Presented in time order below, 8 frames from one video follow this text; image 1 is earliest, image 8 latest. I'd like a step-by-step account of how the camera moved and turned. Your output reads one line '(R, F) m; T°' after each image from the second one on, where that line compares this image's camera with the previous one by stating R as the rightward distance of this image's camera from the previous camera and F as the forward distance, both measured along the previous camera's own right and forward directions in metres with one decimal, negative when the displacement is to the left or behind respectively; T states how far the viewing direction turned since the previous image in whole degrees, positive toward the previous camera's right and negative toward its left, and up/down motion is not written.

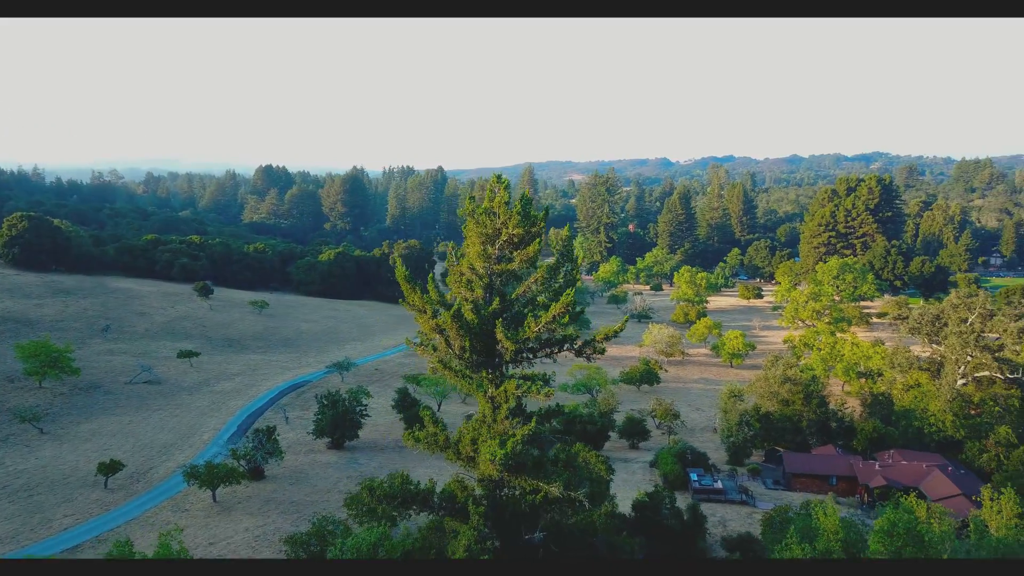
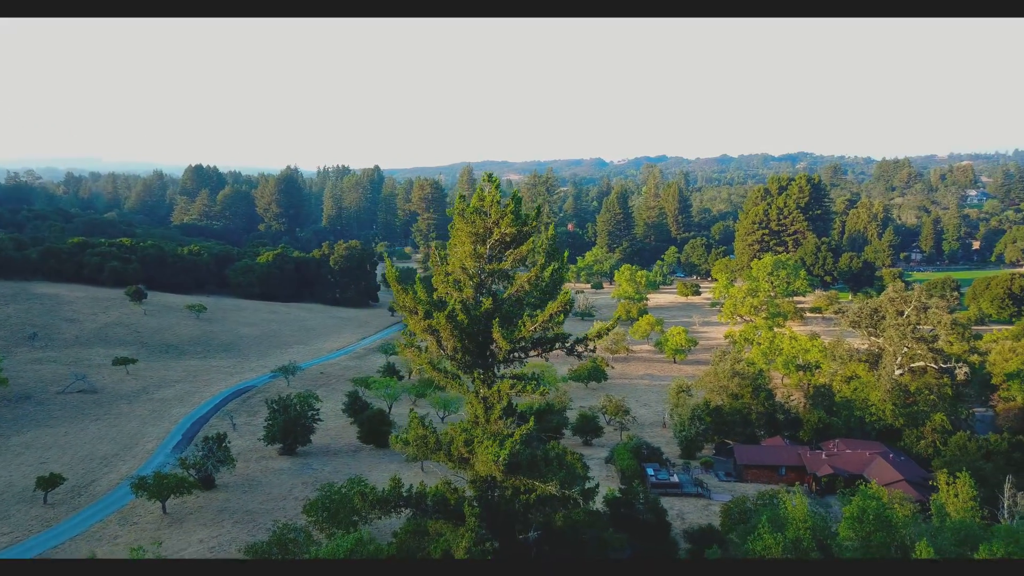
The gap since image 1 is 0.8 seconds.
(-0.5, 0.0) m; +5°
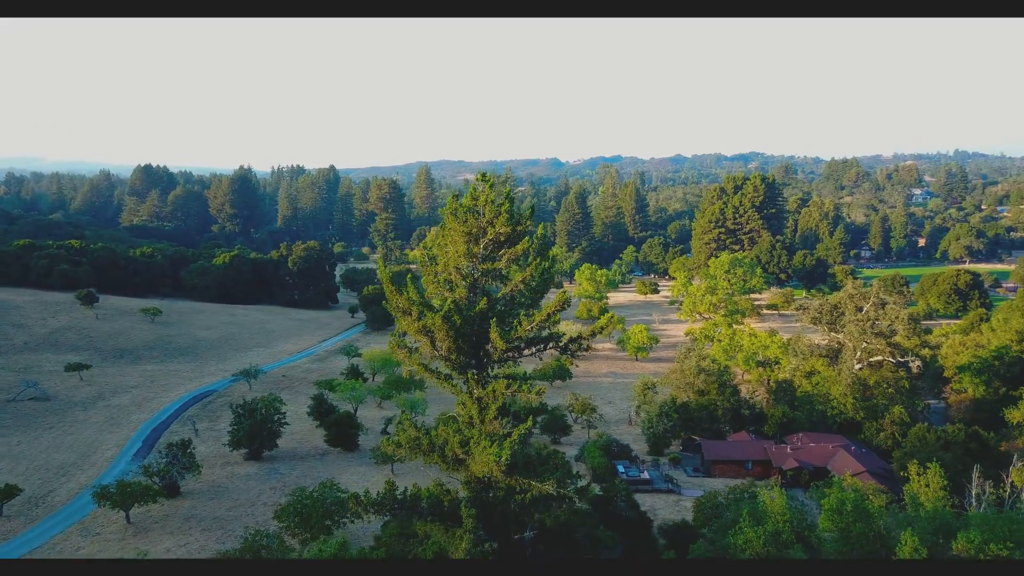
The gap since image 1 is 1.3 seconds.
(-0.3, 0.0) m; +3°
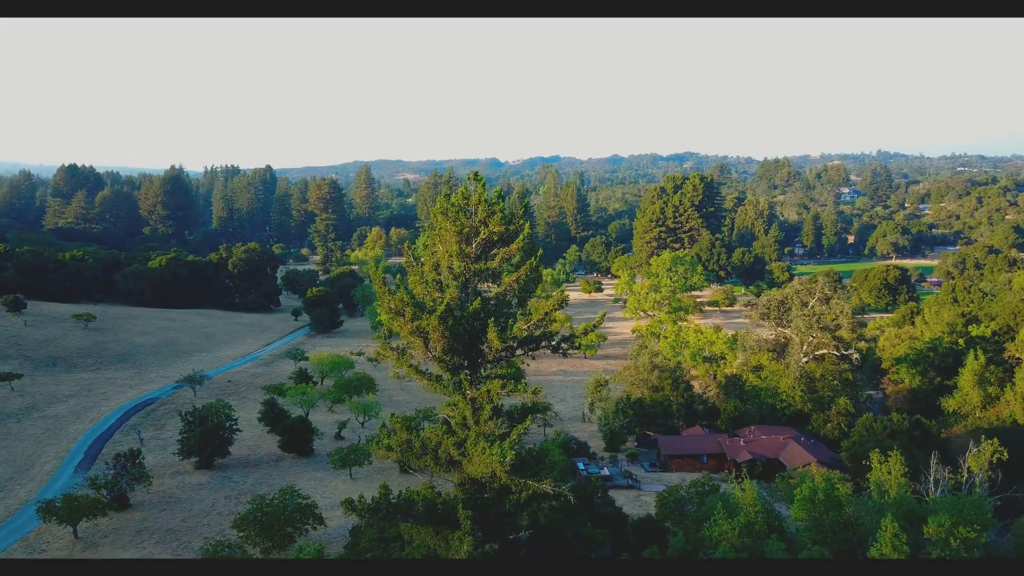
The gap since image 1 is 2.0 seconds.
(-0.5, 0.0) m; +4°
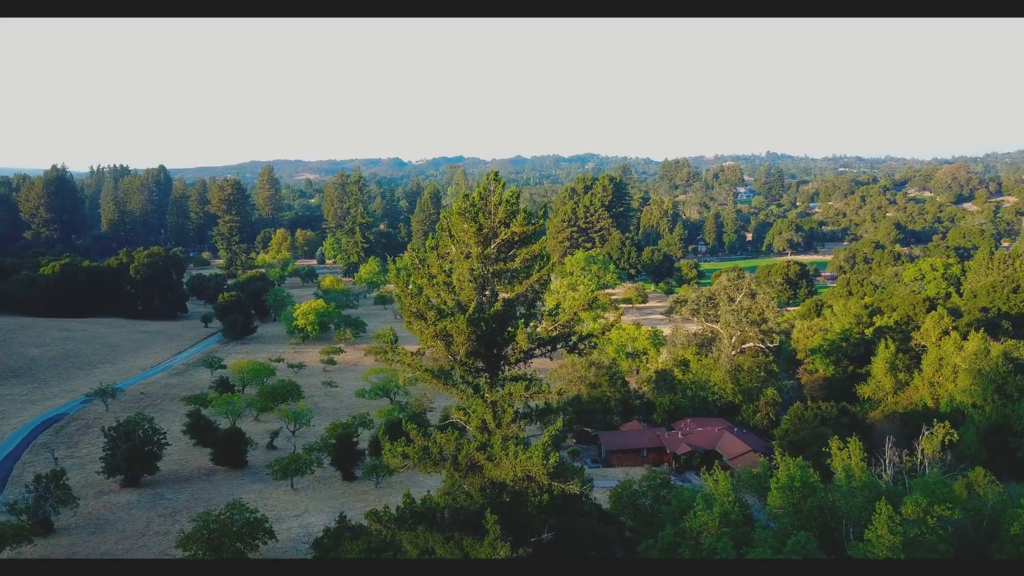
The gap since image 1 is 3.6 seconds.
(-1.0, +0.1) m; +7°
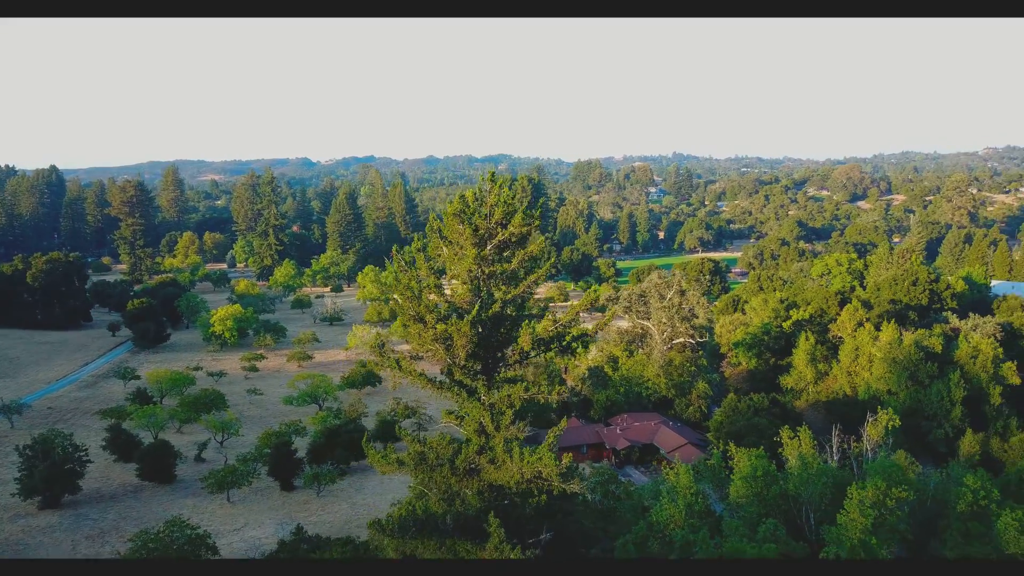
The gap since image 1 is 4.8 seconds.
(-0.7, +0.1) m; +6°
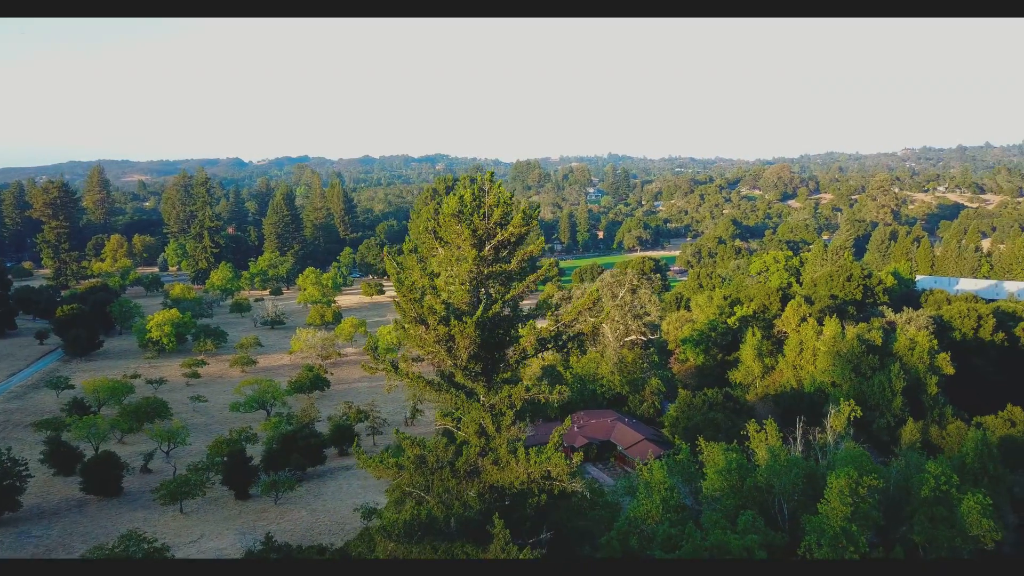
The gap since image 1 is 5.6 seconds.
(-0.5, 0.0) m; +5°
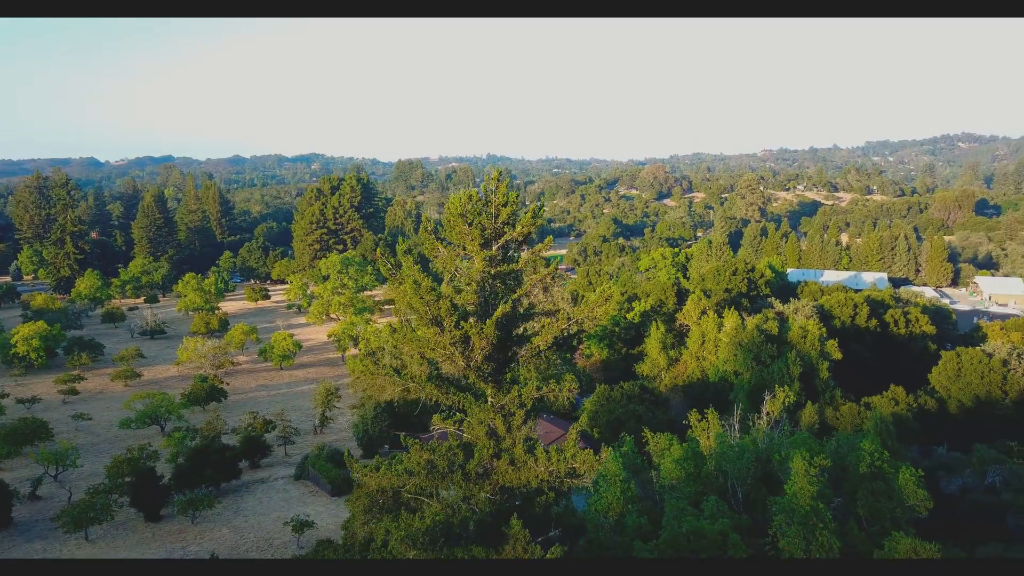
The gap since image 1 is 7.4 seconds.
(-1.1, +0.1) m; +9°
